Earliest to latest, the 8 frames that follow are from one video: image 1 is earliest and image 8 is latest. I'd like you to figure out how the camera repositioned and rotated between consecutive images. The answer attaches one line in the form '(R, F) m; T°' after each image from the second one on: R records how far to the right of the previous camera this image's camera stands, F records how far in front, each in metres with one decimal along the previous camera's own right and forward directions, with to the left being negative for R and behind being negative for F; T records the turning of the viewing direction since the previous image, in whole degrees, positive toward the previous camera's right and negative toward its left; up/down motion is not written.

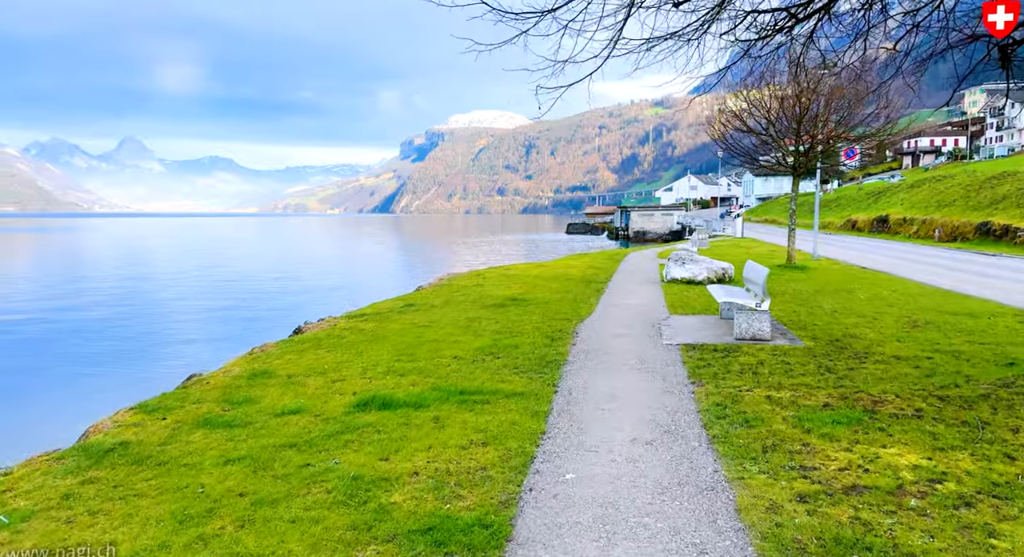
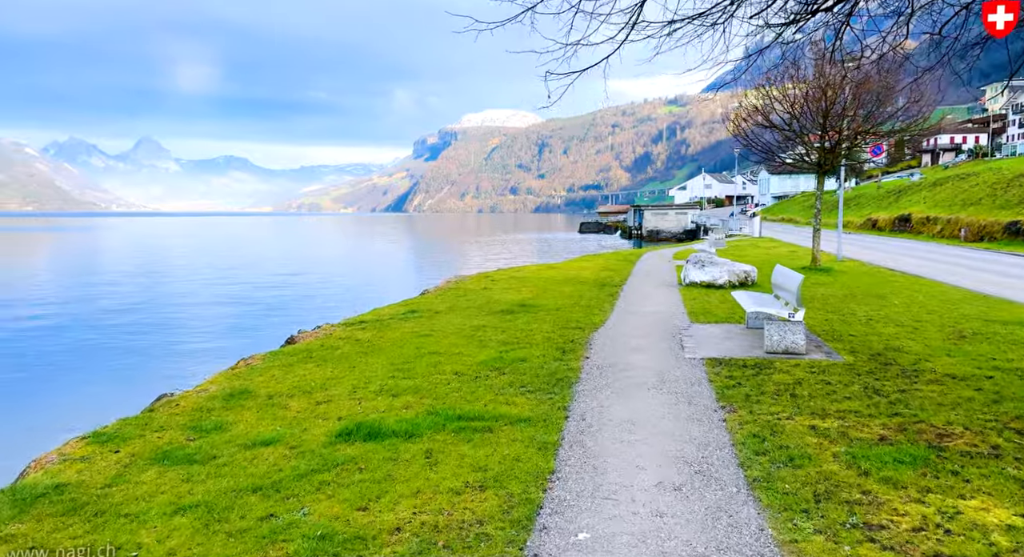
(+0.1, +1.0) m; -1°
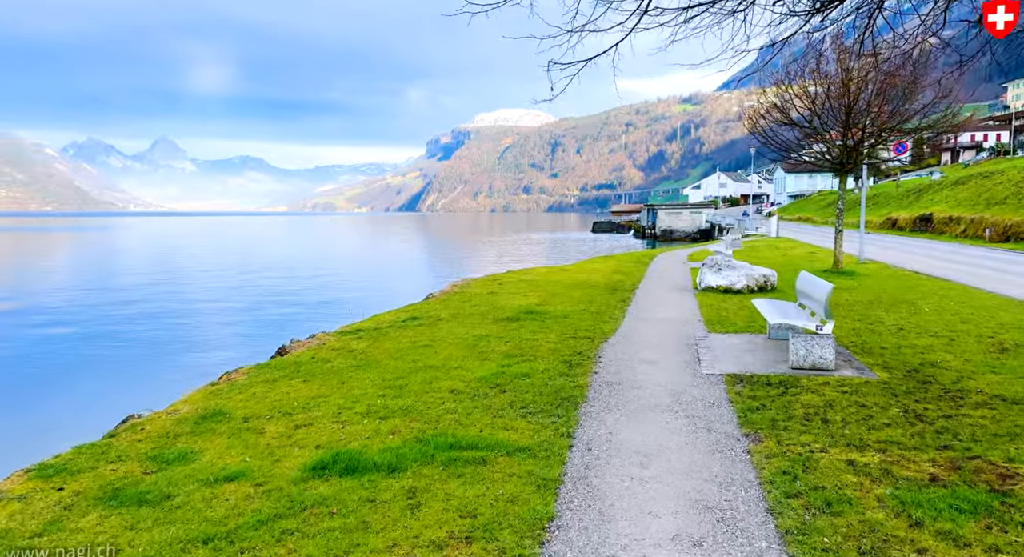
(+0.2, +0.8) m; -1°
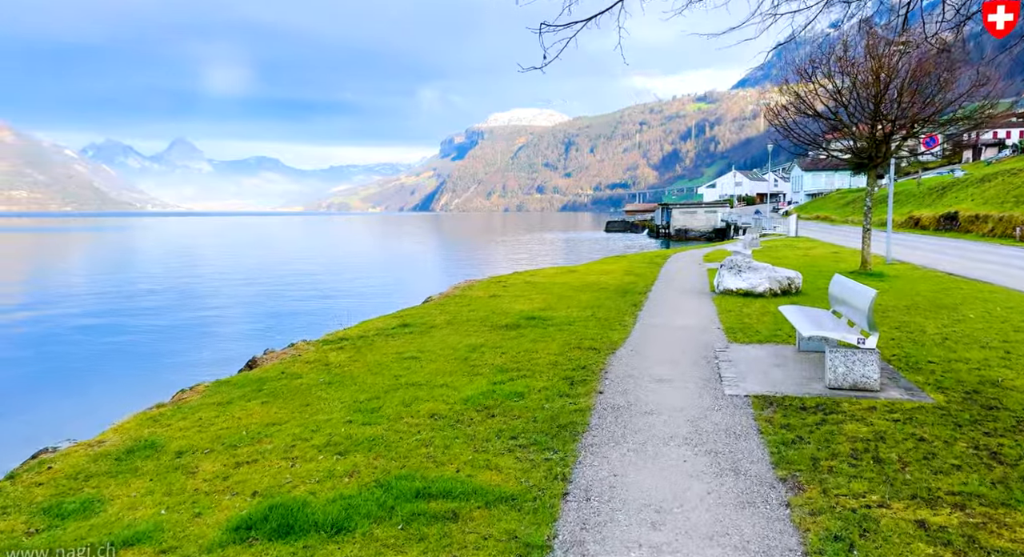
(+0.3, +1.2) m; -1°
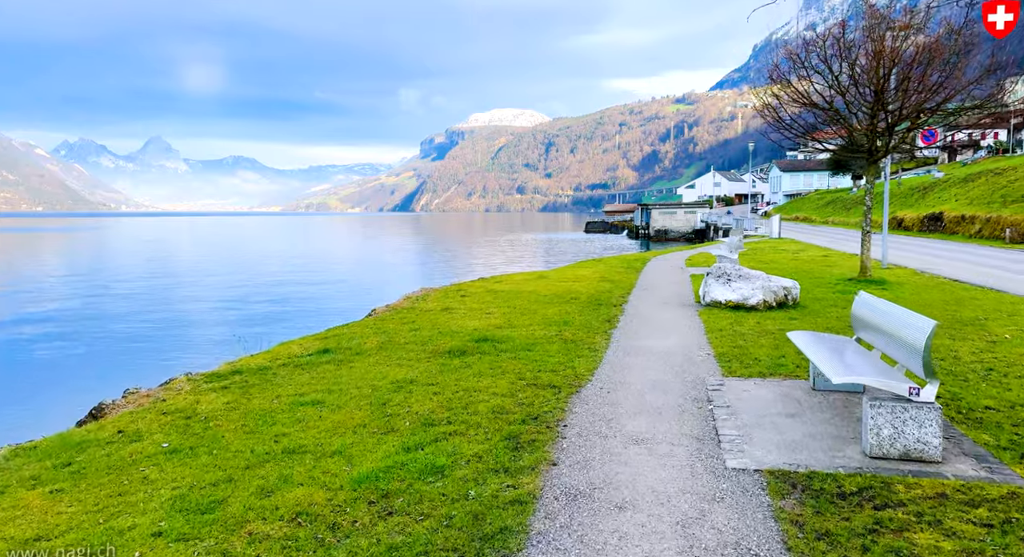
(+0.6, +2.4) m; +2°
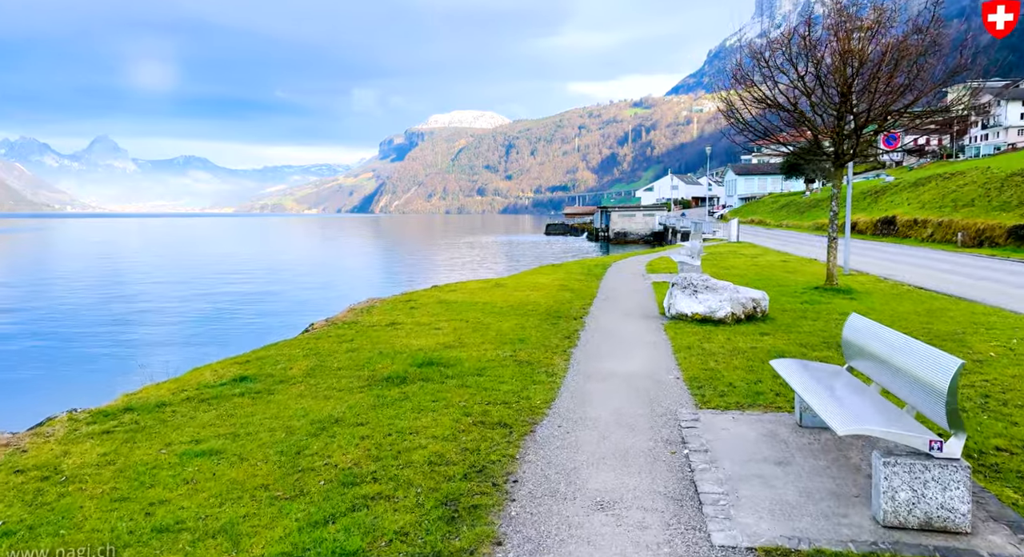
(+0.2, +1.2) m; +3°
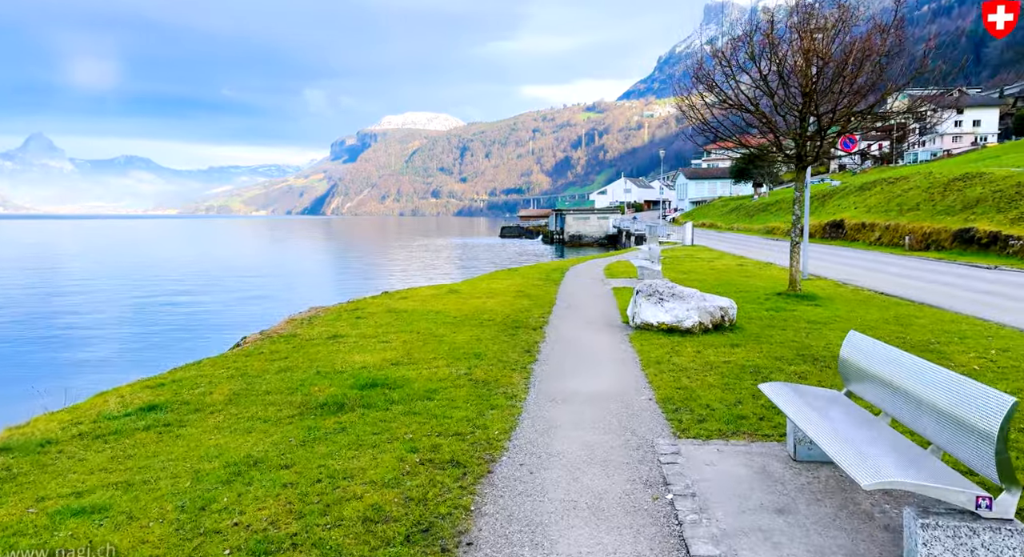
(0.0, +1.1) m; +4°
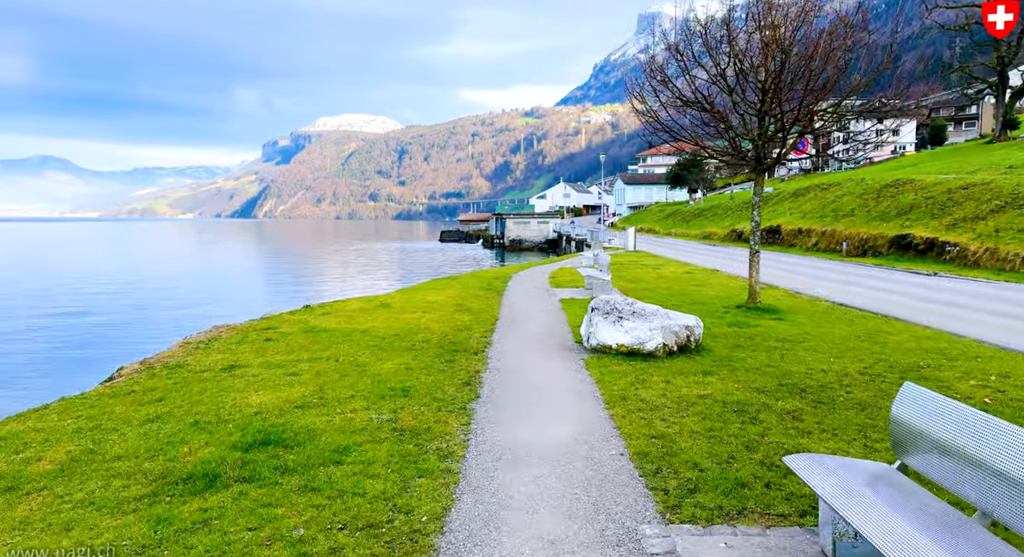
(+0.1, +1.9) m; +5°
